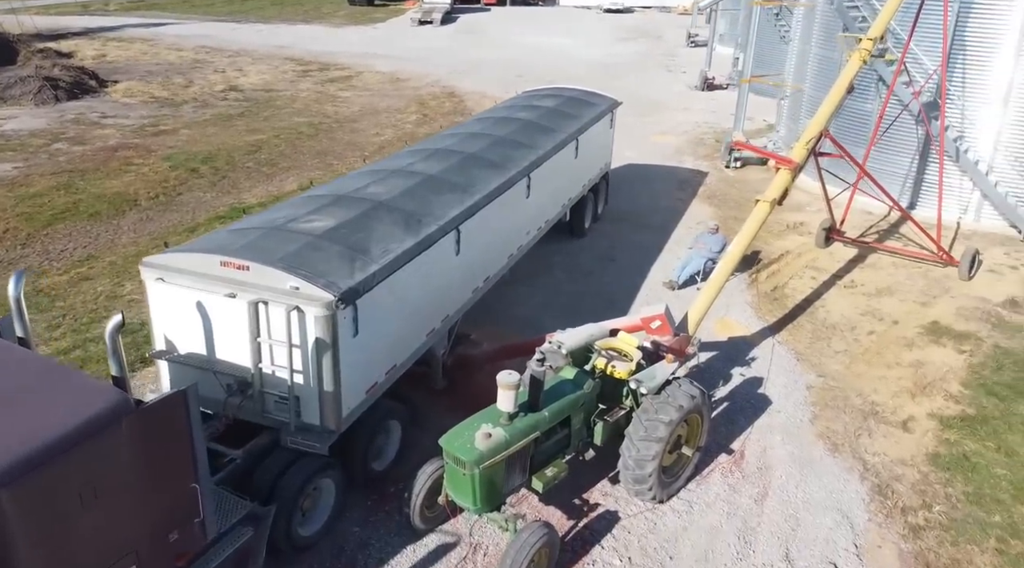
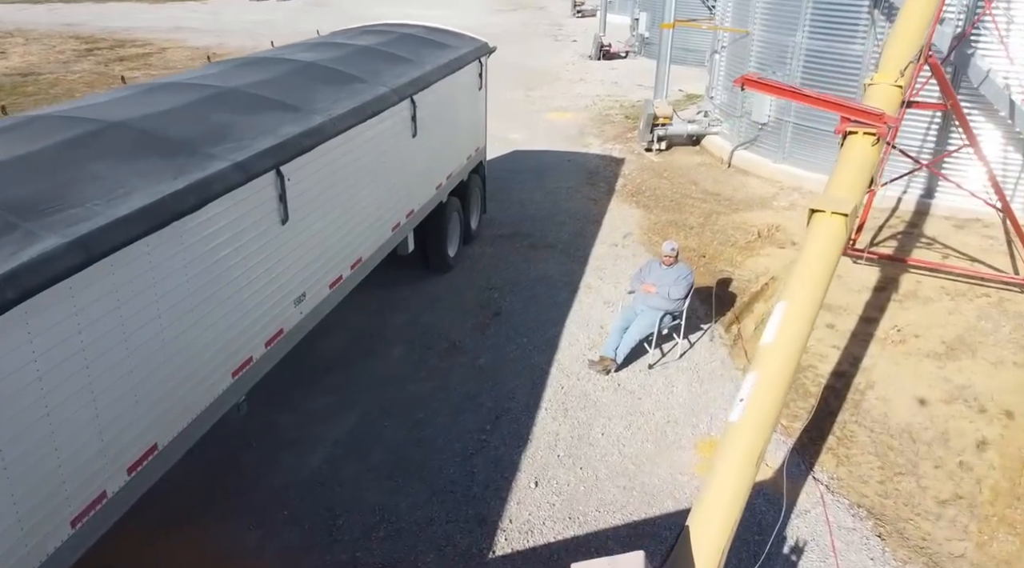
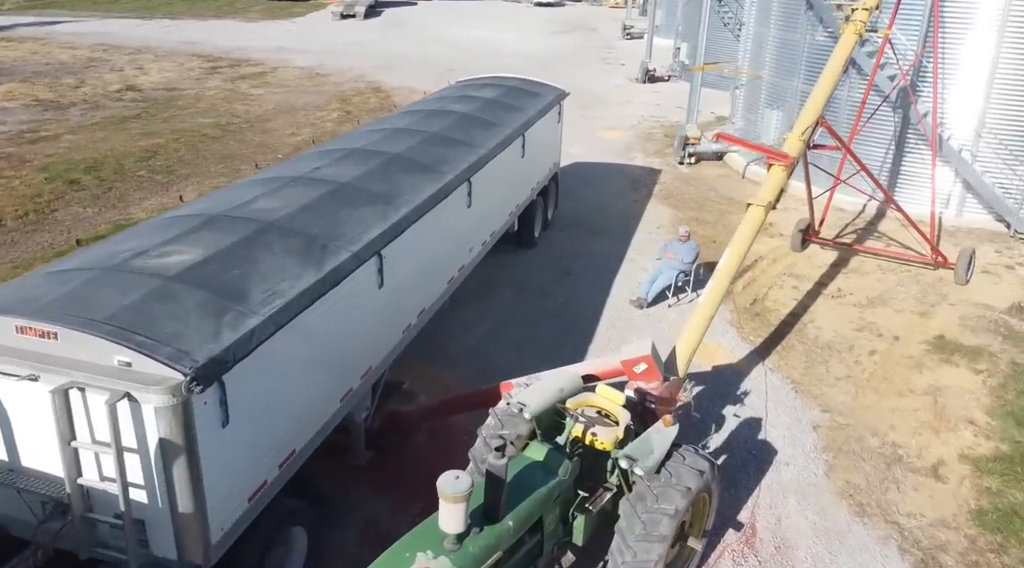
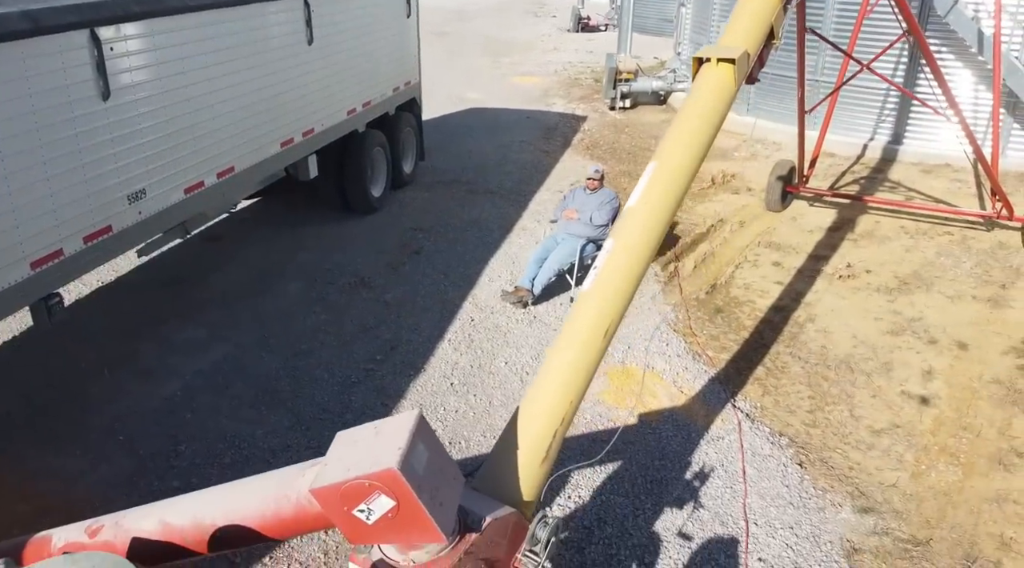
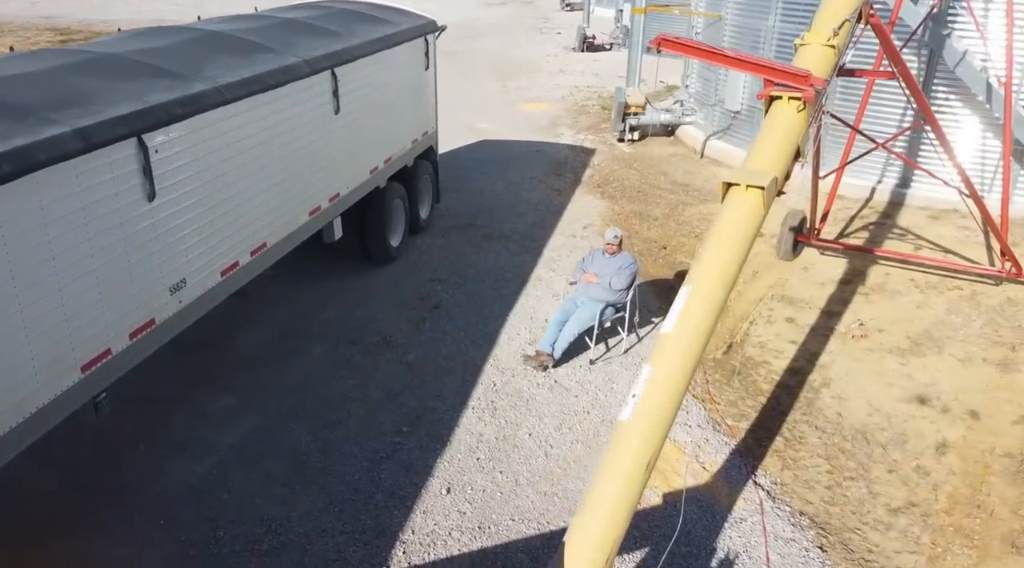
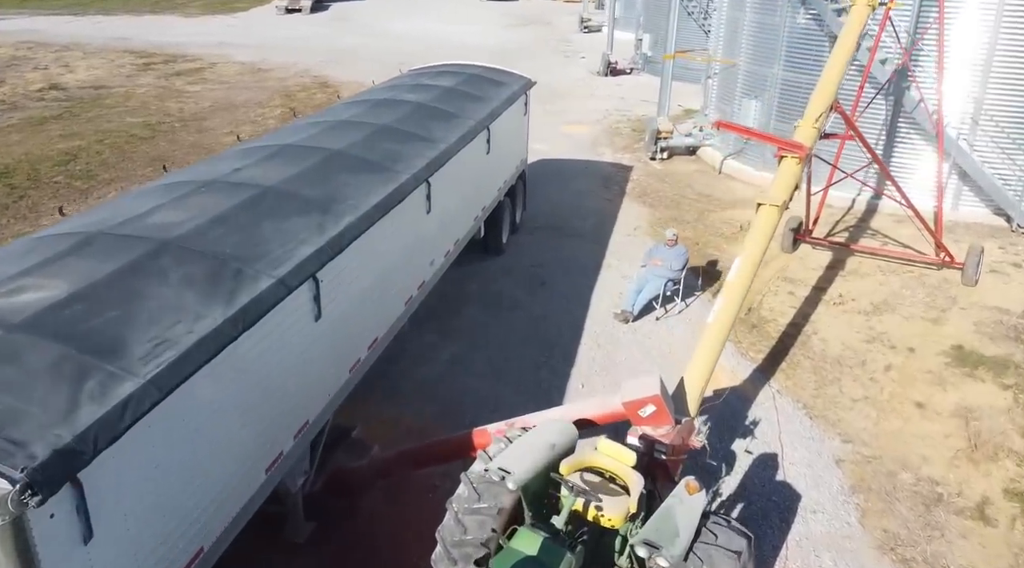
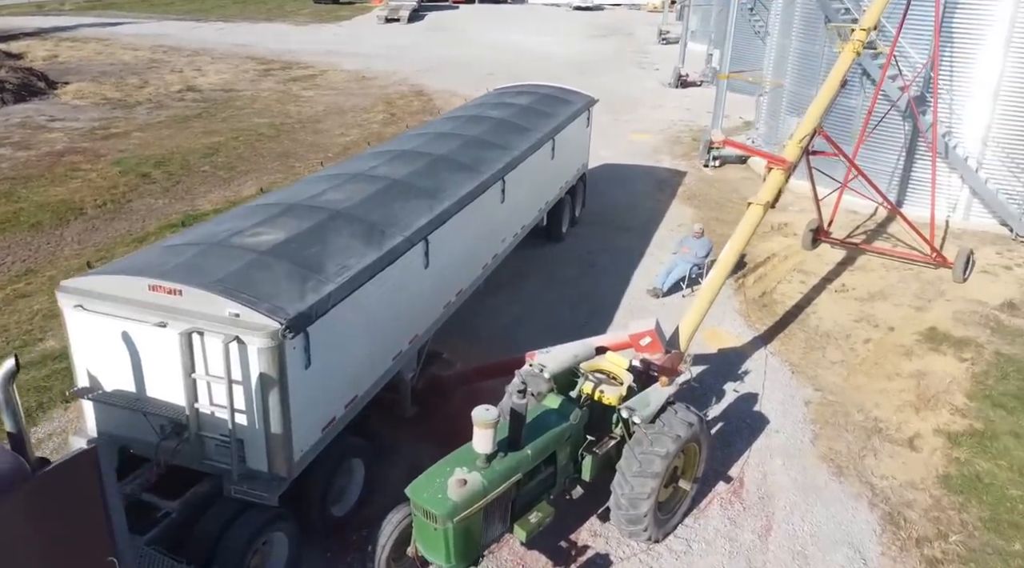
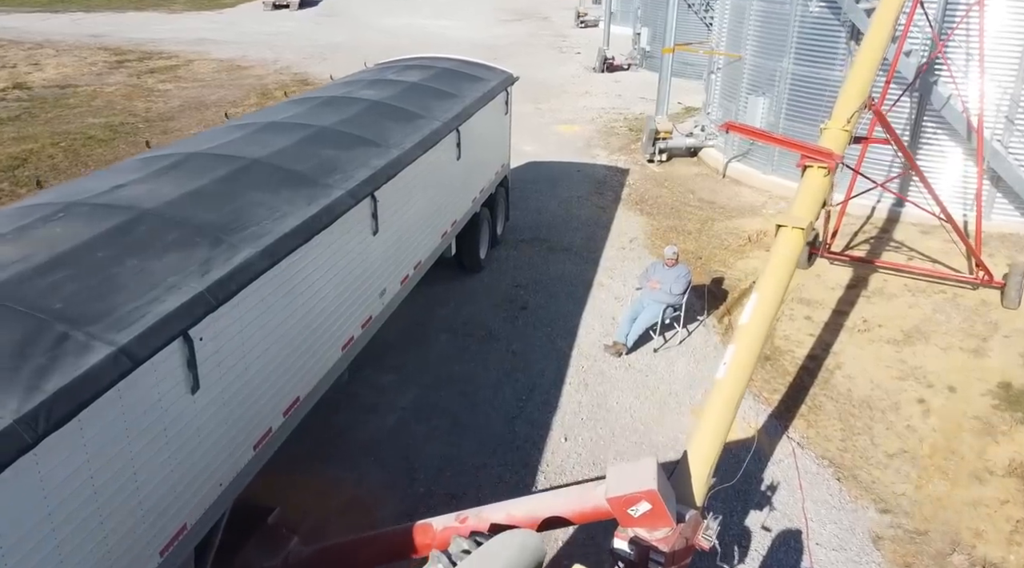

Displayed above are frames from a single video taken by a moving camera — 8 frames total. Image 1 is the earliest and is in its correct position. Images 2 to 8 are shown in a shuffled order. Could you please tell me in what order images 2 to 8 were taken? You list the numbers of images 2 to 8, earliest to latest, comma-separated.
7, 3, 6, 8, 2, 5, 4
